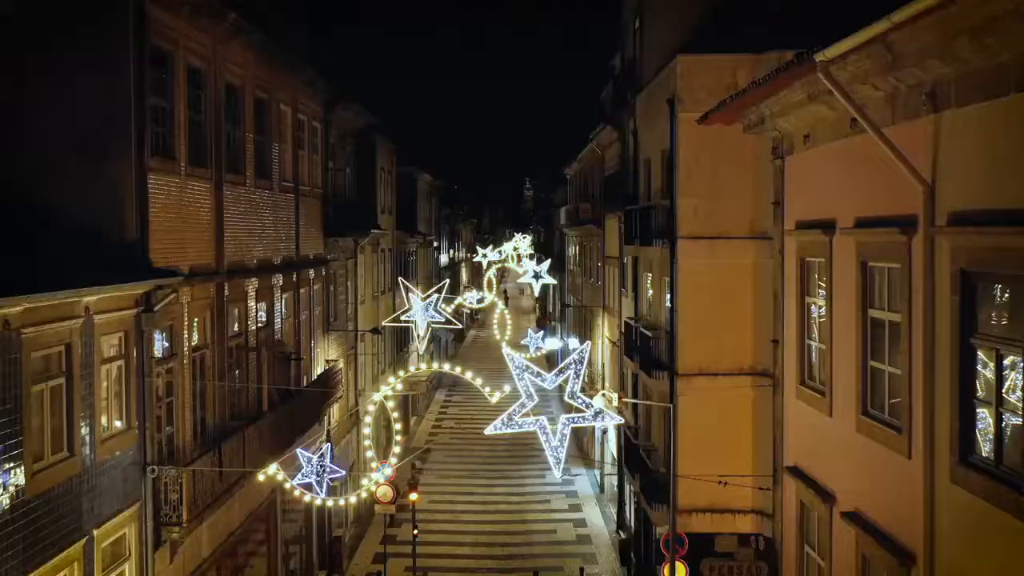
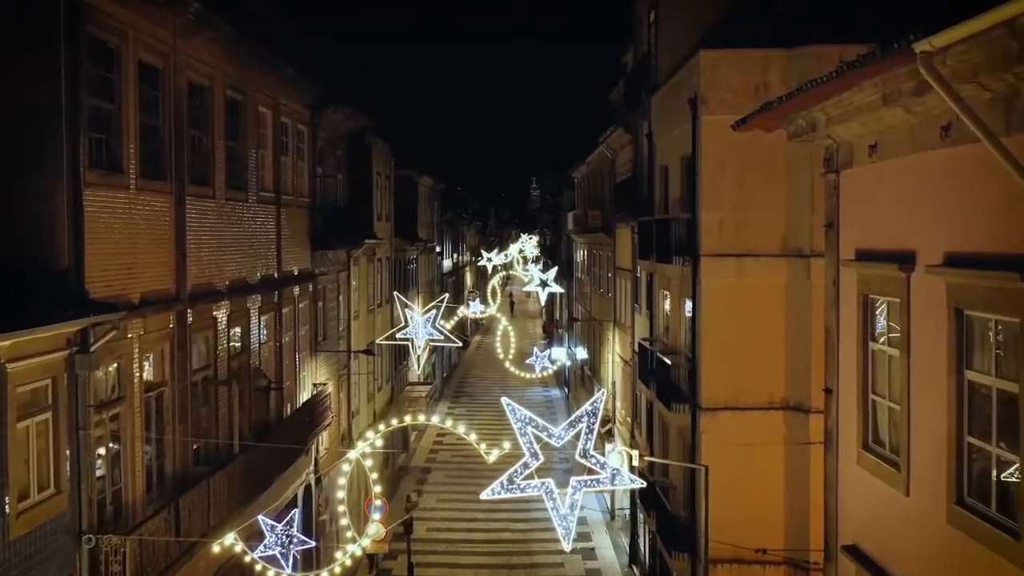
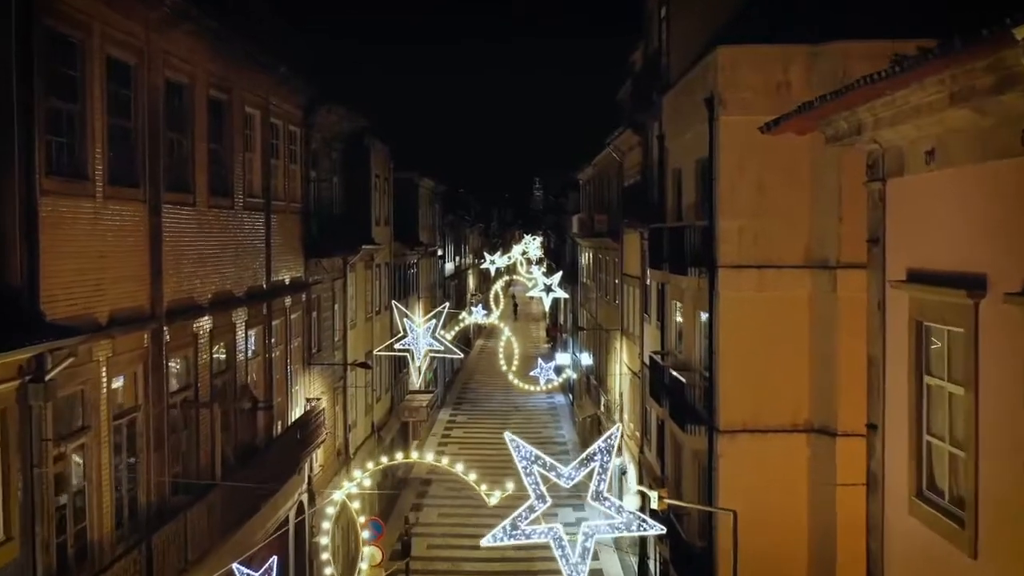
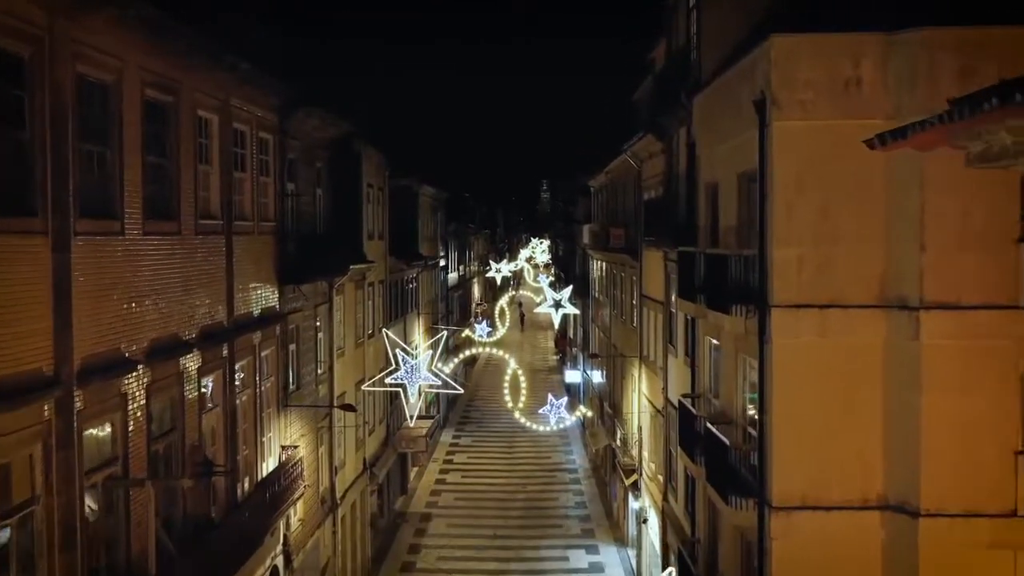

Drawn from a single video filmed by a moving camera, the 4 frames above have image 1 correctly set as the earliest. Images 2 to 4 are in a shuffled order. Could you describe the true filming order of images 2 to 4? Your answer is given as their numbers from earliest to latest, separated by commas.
2, 3, 4
